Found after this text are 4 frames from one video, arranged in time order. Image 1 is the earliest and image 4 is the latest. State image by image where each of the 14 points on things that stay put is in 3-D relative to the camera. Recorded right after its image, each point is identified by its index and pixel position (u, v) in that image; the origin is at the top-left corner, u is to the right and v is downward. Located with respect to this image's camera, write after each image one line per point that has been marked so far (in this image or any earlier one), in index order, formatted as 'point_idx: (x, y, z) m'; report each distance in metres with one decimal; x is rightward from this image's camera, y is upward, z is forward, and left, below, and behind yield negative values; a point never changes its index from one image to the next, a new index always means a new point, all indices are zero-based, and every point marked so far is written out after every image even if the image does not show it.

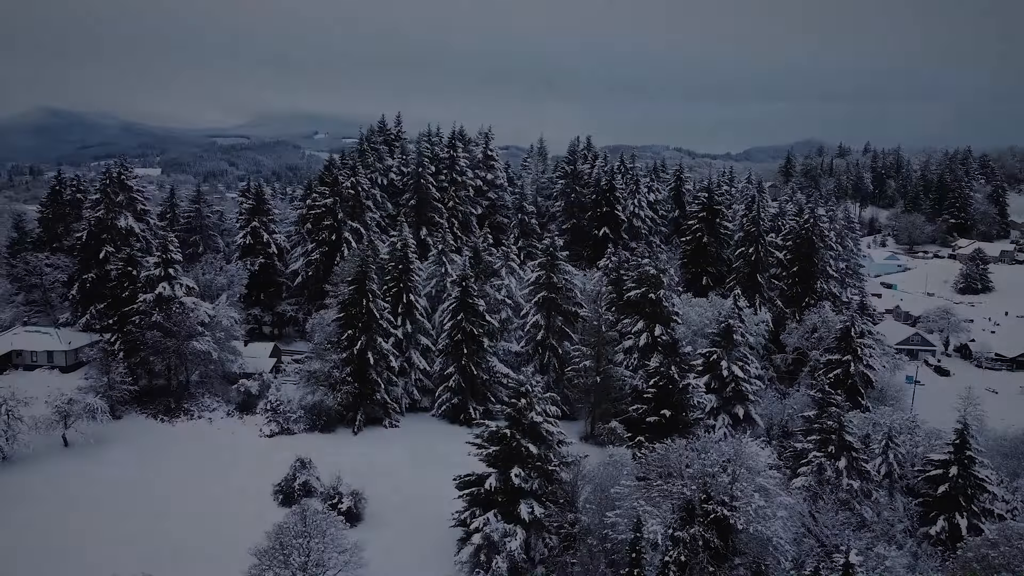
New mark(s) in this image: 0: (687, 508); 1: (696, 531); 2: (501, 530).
0: (+4.8, -6.0, +17.3) m
1: (+4.8, -6.4, +16.7) m
2: (-0.3, -7.1, +18.5) m
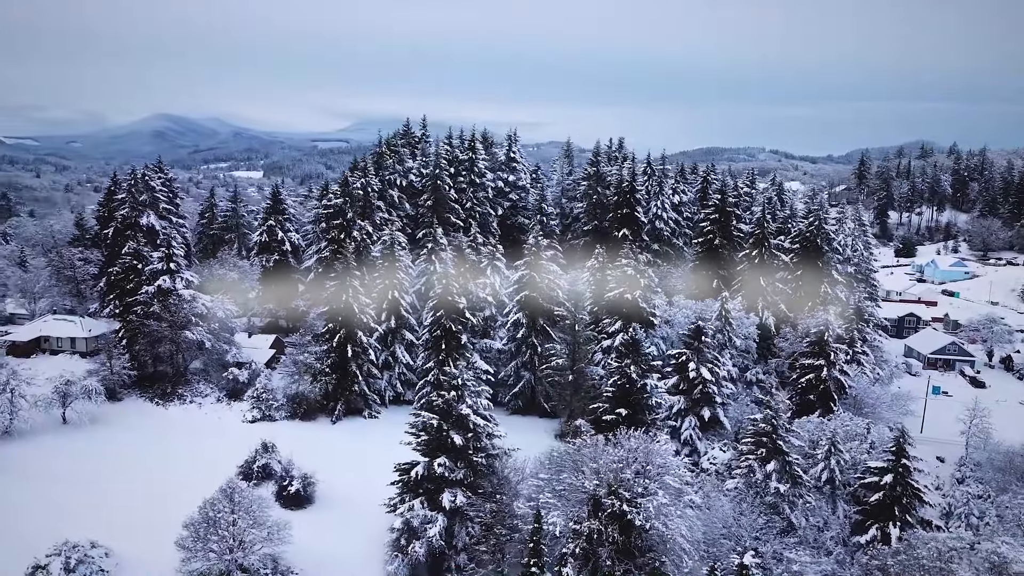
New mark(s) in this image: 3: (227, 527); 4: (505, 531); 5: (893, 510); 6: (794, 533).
0: (+2.2, -5.9, +17.5) m
1: (+2.2, -6.3, +16.9) m
2: (-2.8, -6.9, +19.1) m
3: (-8.2, -6.9, +18.0) m
4: (-0.4, -7.3, +19.2) m
5: (+11.4, -6.6, +18.9) m
6: (+8.5, -7.5, +19.3) m
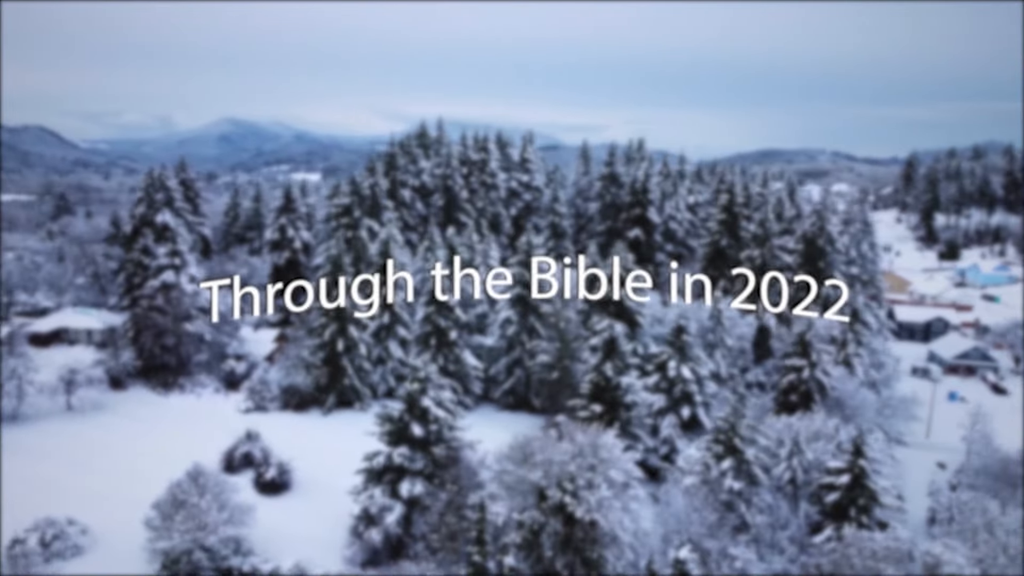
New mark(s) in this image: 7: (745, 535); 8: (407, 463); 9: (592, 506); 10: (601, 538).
0: (+0.7, -5.8, +17.8) m
1: (+0.6, -6.2, +17.1) m
2: (-4.2, -6.8, +19.7) m
3: (-9.6, -6.6, +18.9) m
4: (-1.8, -7.2, +19.6) m
5: (+9.9, -6.6, +18.6) m
6: (+7.1, -7.4, +19.2) m
7: (+7.1, -7.4, +19.0) m
8: (-3.4, -5.6, +20.0) m
9: (+2.2, -6.0, +17.3) m
10: (+2.5, -6.9, +17.4) m
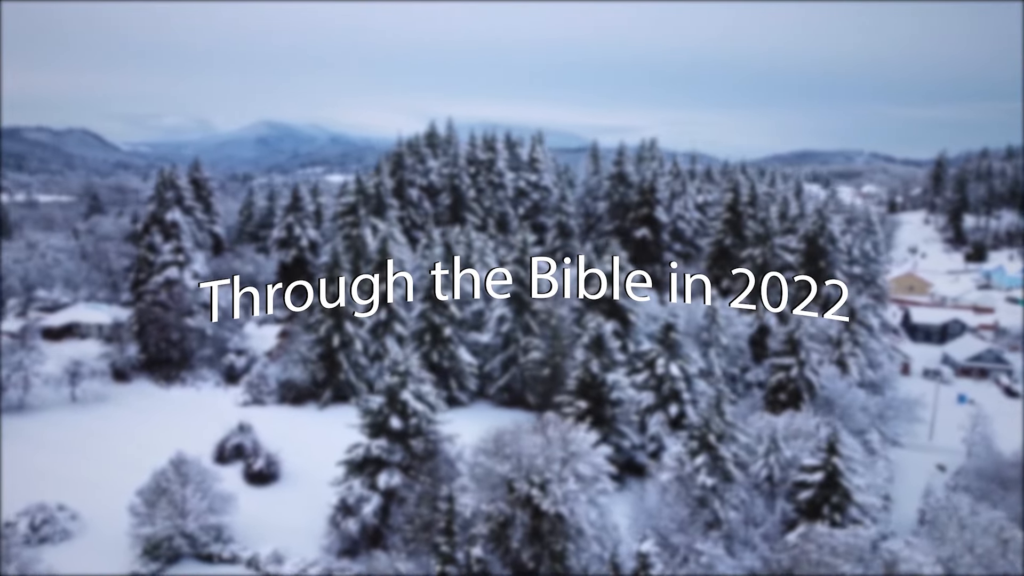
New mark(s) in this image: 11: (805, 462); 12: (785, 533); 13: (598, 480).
0: (-0.1, -5.6, +18.0) m
1: (-0.2, -6.0, +17.4) m
2: (-5.0, -6.6, +20.0) m
3: (-10.4, -6.4, +19.4) m
4: (-2.6, -7.0, +19.9) m
5: (+9.1, -6.5, +18.6) m
6: (+6.3, -7.3, +19.2) m
7: (+6.2, -7.3, +19.0) m
8: (-4.1, -5.4, +20.4) m
9: (+1.3, -5.8, +17.4) m
10: (+1.6, -6.7, +17.5) m
11: (+9.0, -5.3, +19.3) m
12: (+8.4, -7.4, +19.1) m
13: (+2.6, -5.6, +18.3) m
